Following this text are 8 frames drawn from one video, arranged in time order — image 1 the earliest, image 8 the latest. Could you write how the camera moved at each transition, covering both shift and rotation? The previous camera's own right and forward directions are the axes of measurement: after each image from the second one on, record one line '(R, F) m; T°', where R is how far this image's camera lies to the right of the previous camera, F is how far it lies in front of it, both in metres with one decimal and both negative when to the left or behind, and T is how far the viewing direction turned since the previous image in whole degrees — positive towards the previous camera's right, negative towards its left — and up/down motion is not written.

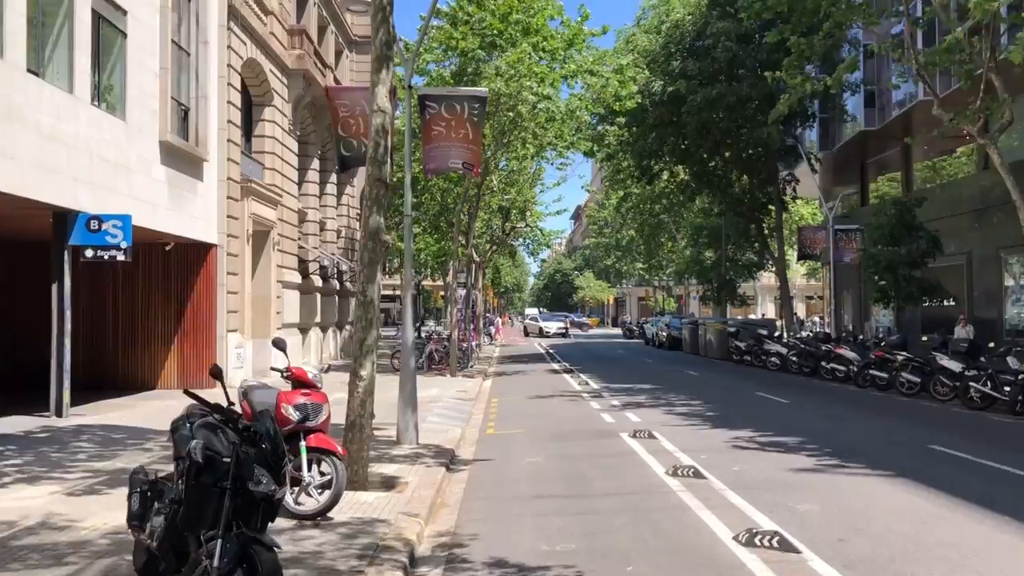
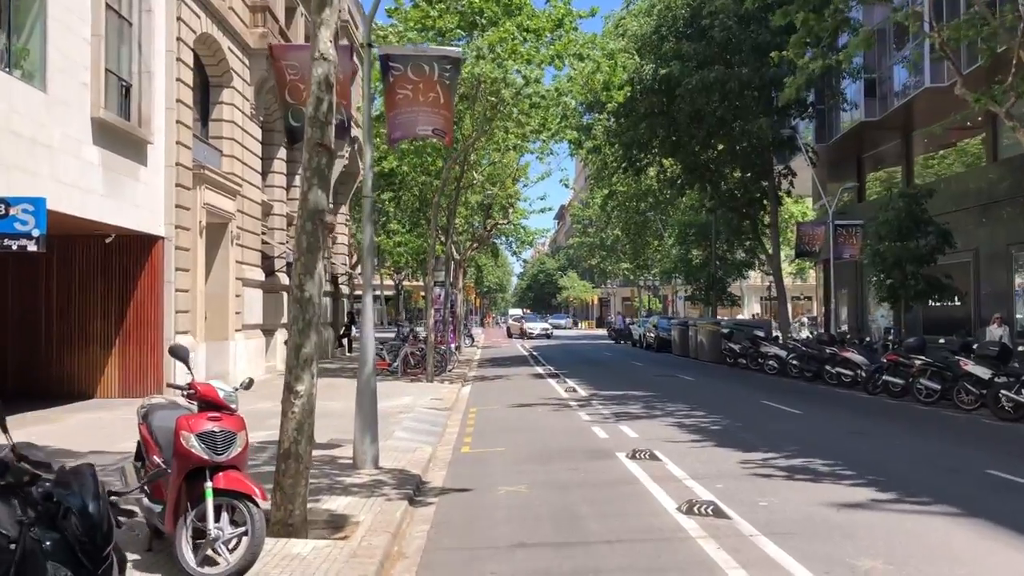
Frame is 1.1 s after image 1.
(+0.1, +1.7) m; +1°
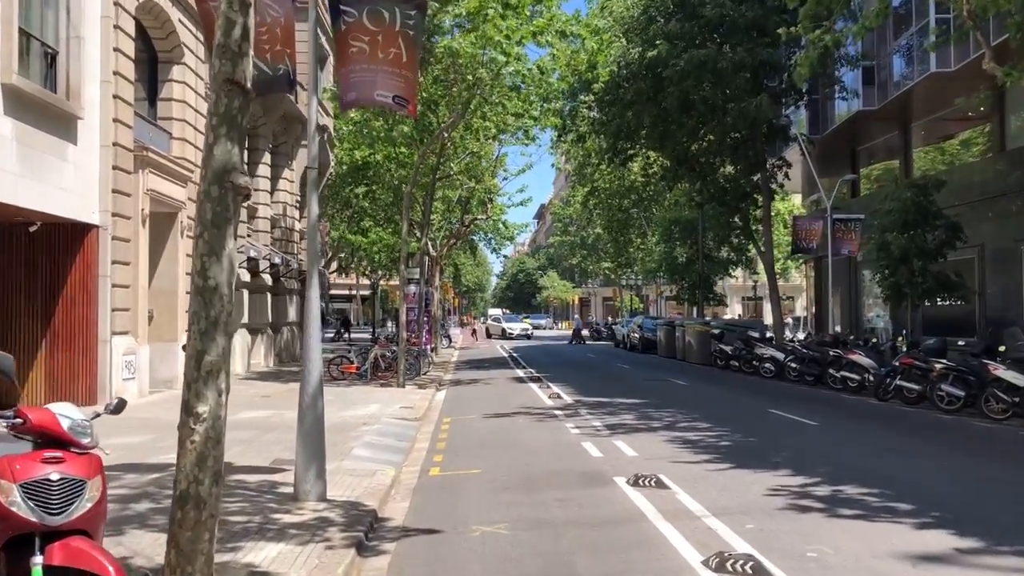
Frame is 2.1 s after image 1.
(0.0, +1.7) m; +1°
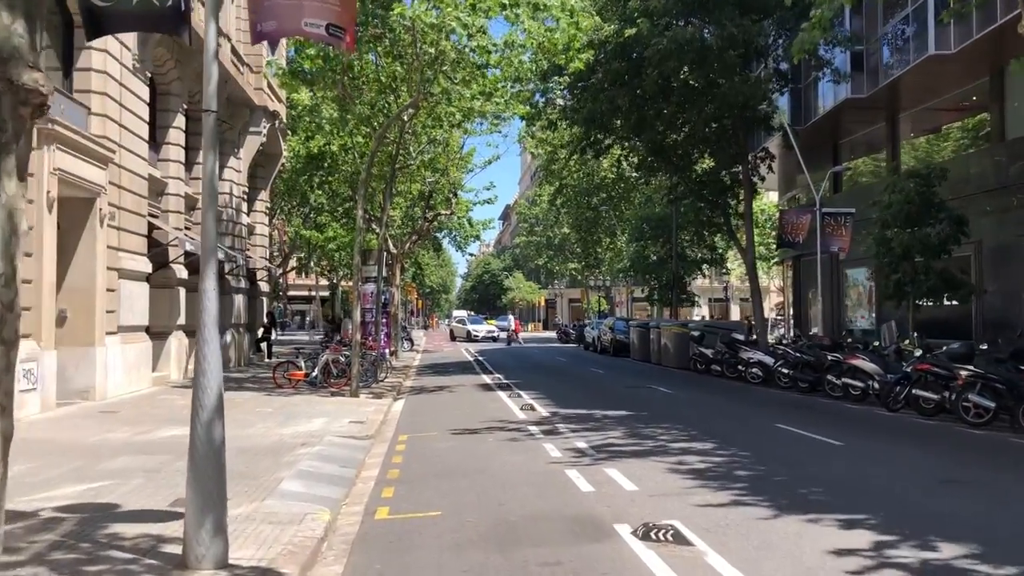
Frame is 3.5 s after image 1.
(0.0, +2.0) m; +2°
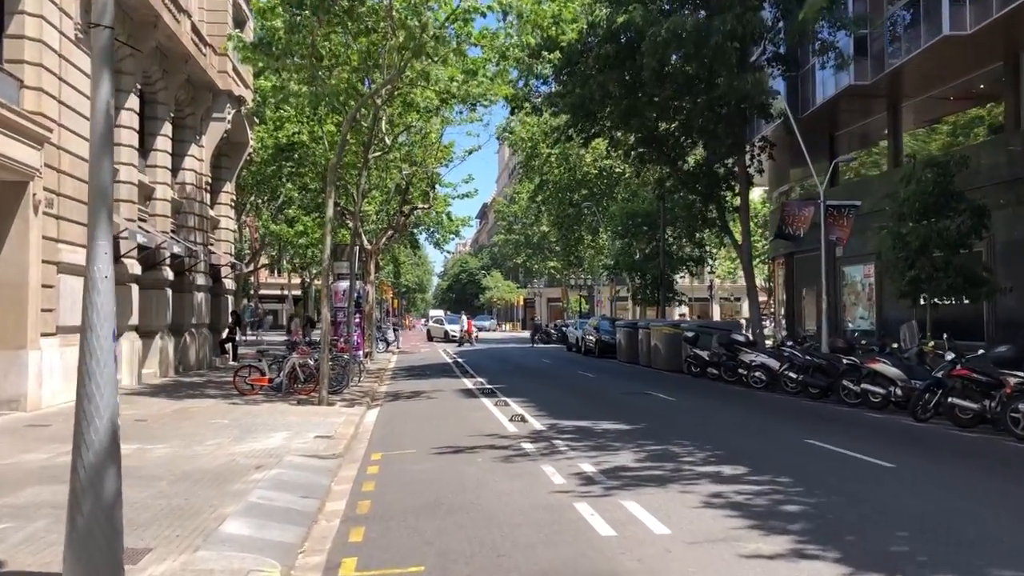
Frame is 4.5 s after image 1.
(-0.2, +1.6) m; +1°
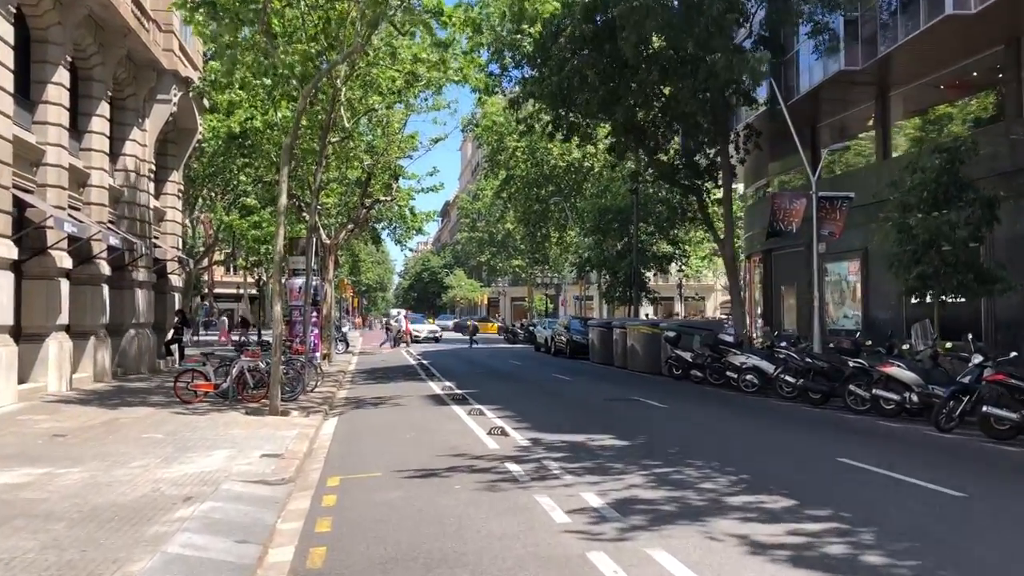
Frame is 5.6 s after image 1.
(-0.2, +1.6) m; +2°
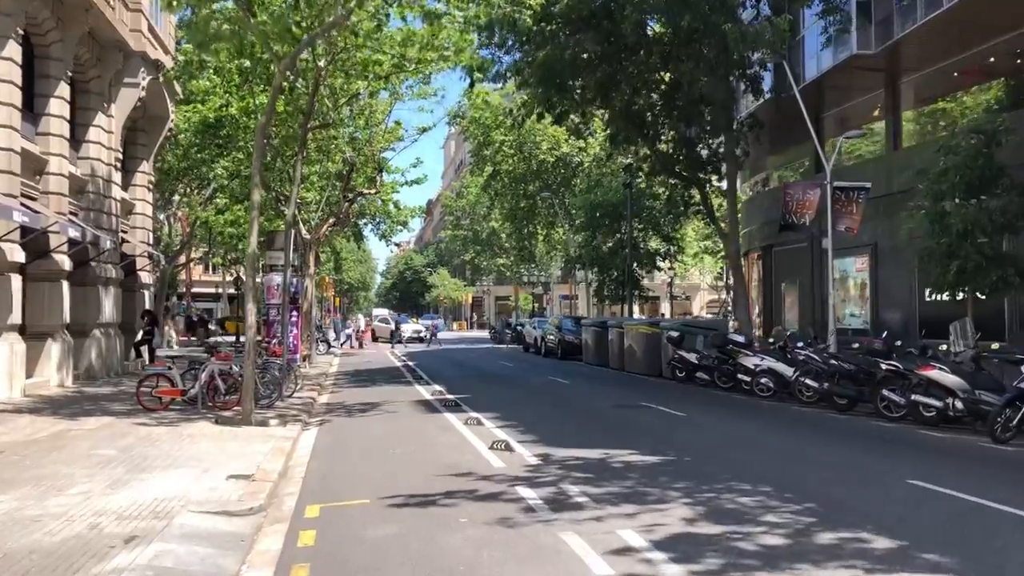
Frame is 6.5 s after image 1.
(-0.3, +1.4) m; +1°
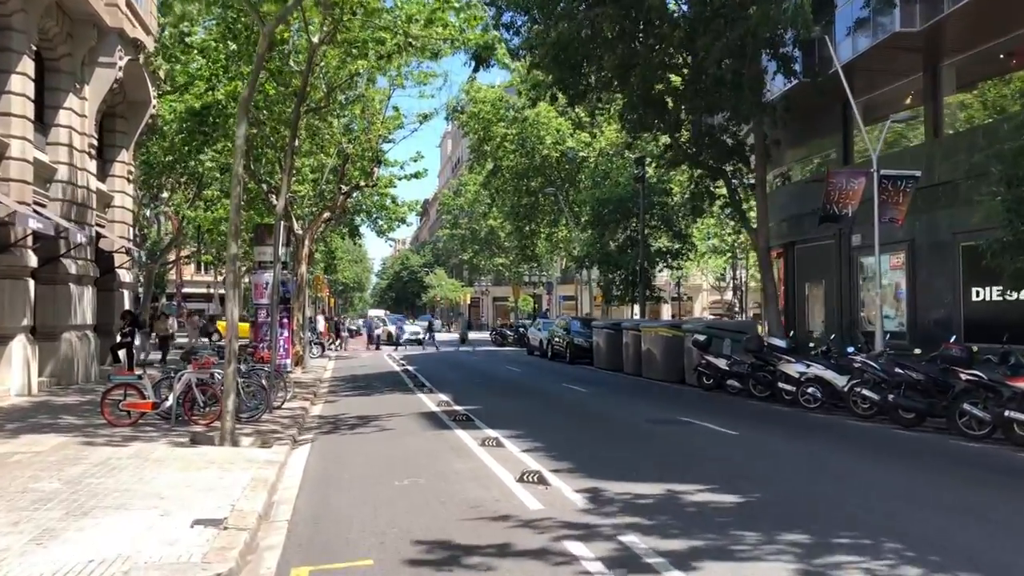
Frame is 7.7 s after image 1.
(-0.3, +1.8) m; 0°
